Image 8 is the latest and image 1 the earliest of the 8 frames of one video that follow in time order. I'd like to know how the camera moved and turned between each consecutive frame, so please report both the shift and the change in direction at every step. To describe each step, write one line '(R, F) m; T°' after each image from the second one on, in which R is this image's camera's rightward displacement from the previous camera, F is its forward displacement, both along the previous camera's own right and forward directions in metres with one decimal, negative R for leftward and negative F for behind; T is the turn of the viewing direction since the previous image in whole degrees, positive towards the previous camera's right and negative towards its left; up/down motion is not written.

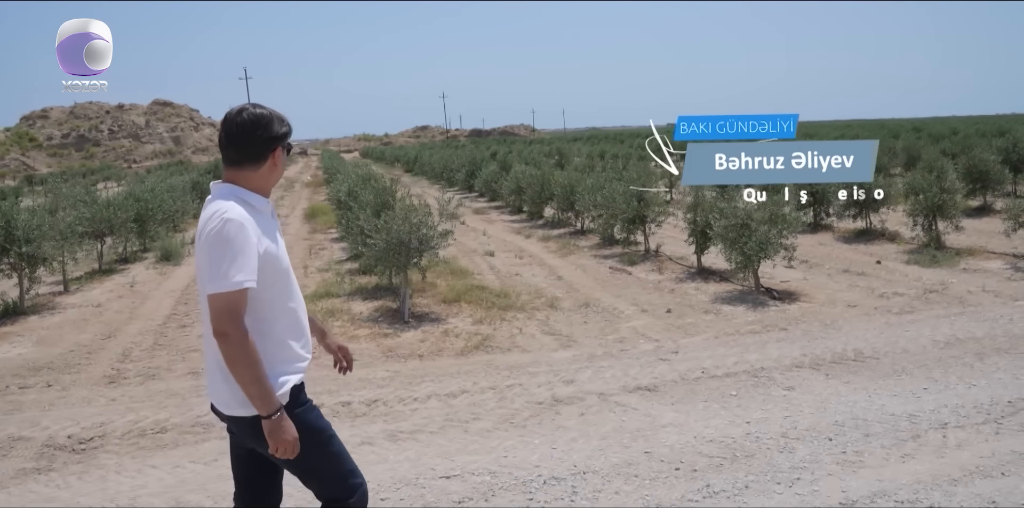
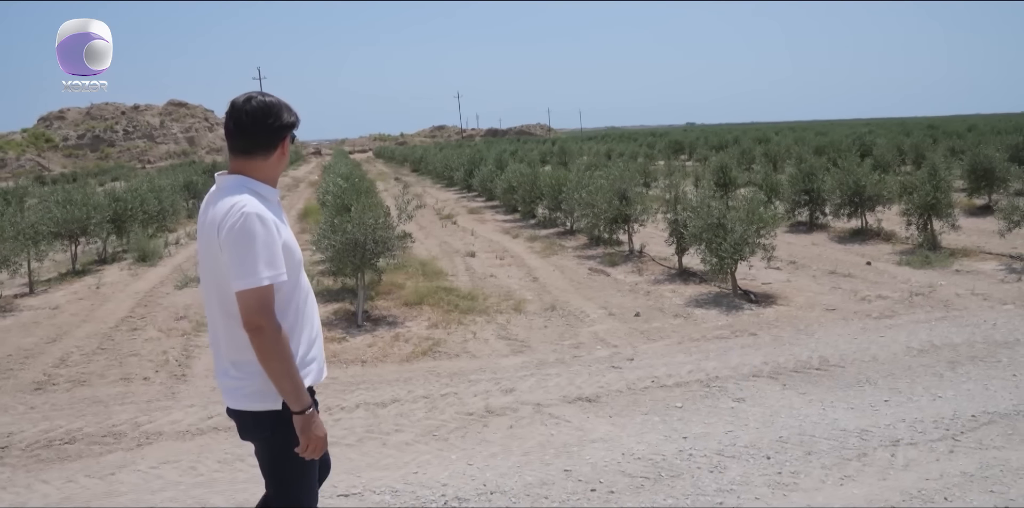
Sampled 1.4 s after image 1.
(+0.7, +0.4) m; -2°
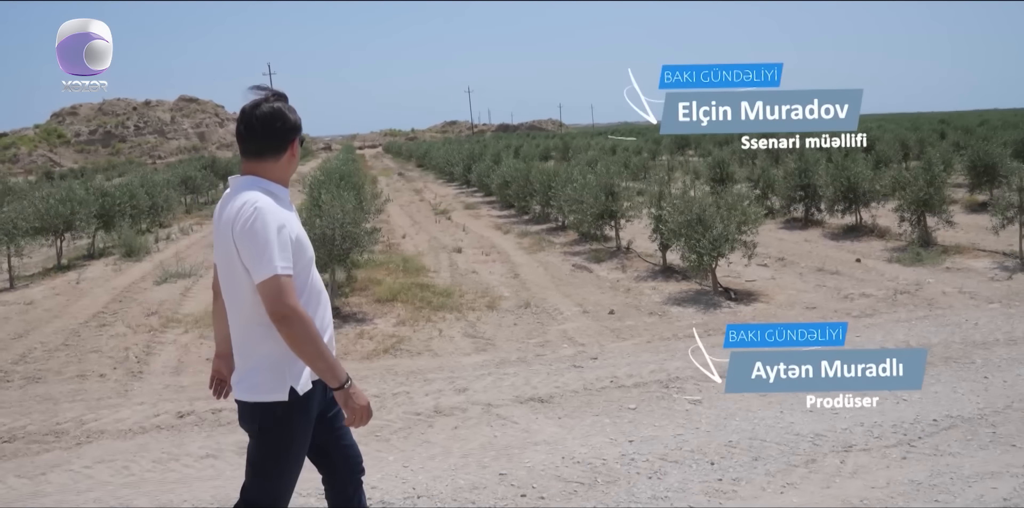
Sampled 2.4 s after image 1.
(+0.5, +0.2) m; -1°
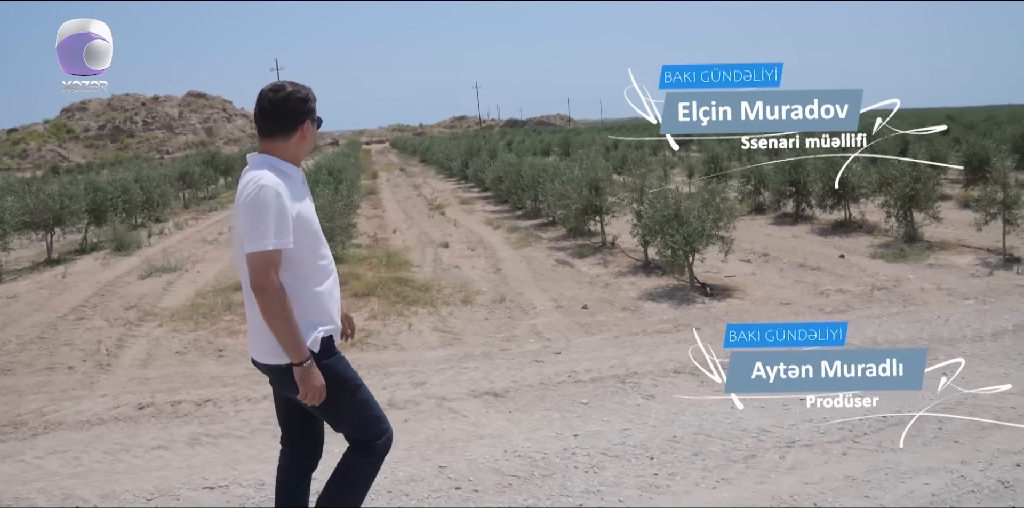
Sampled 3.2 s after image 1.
(+0.5, 0.0) m; -1°
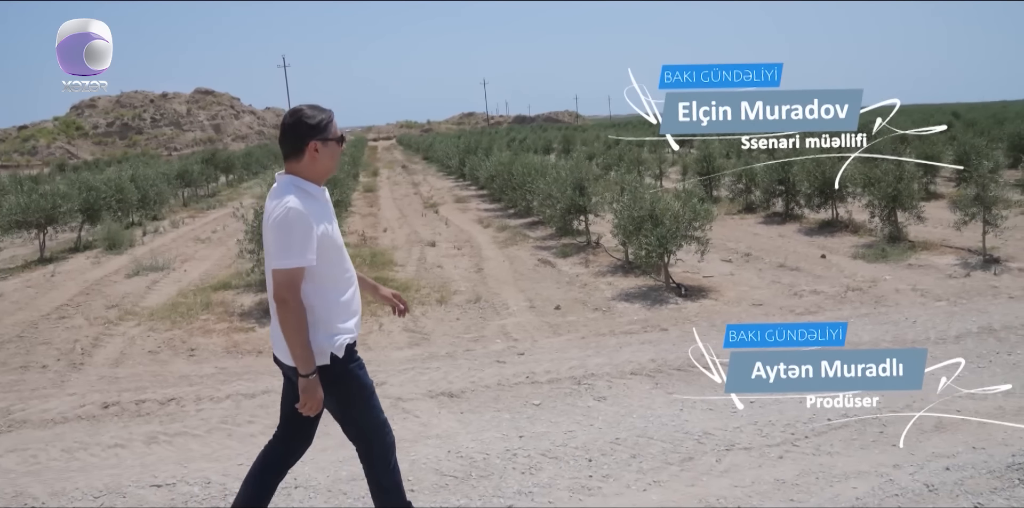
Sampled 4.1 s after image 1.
(+0.5, -0.1) m; -1°
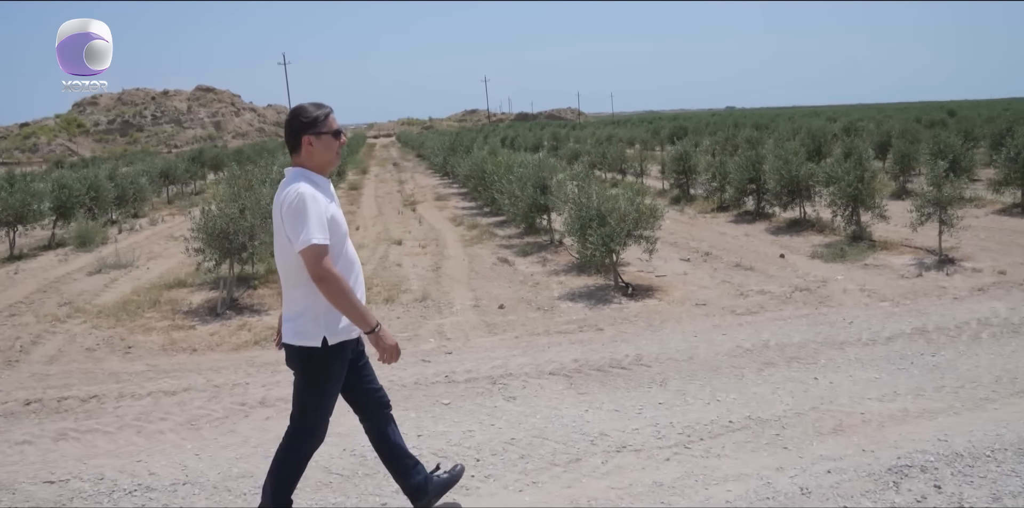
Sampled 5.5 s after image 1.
(+0.8, 0.0) m; -1°
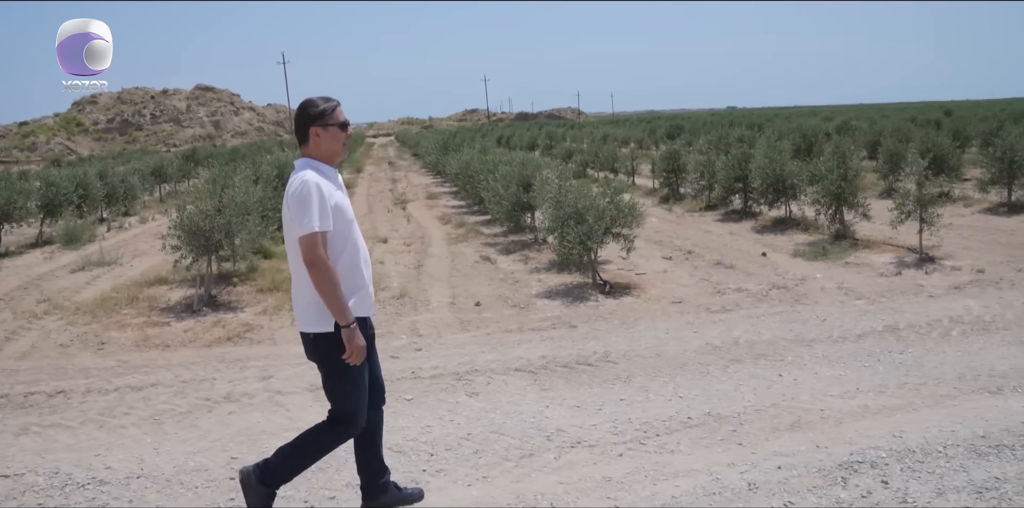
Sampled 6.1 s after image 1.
(+0.3, 0.0) m; 0°
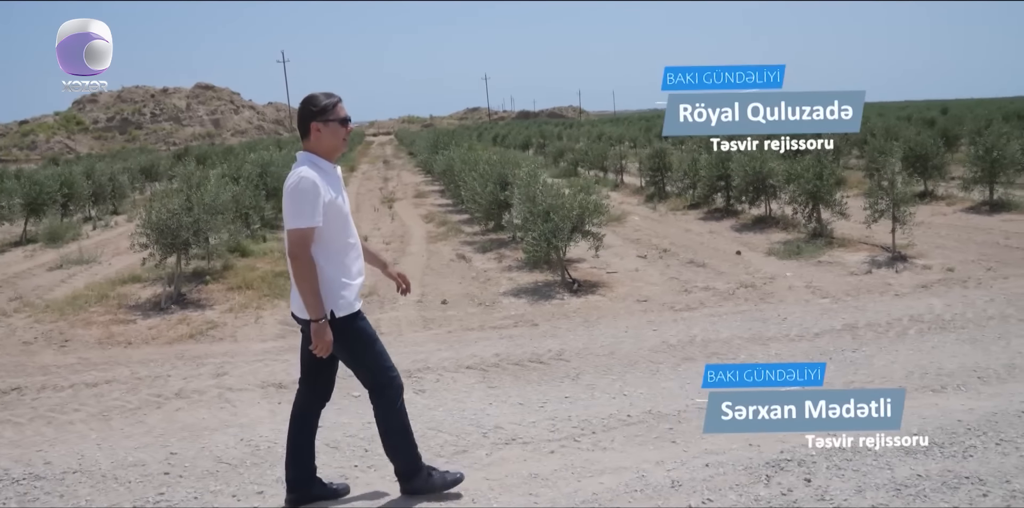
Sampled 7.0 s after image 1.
(+0.5, 0.0) m; 0°
